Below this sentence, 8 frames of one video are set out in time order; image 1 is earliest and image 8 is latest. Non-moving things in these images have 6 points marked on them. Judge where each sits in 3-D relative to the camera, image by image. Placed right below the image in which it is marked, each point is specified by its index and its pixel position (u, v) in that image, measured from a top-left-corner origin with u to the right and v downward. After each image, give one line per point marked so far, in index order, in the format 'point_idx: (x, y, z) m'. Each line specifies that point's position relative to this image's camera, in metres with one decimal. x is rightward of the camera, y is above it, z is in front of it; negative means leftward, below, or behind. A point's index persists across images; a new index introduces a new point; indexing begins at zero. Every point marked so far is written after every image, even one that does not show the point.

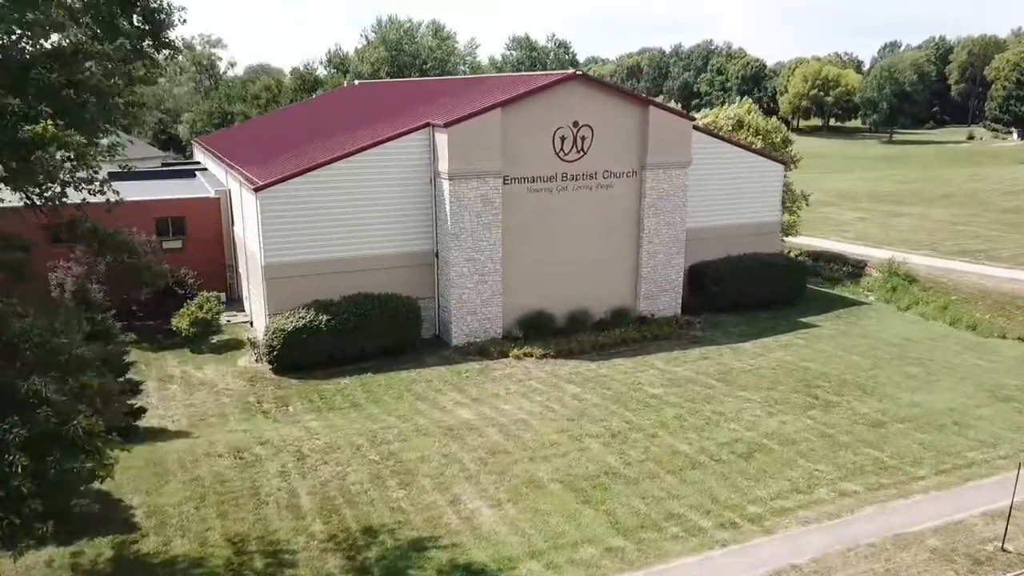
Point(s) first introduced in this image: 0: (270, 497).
0: (-3.8, -3.3, +12.8) m
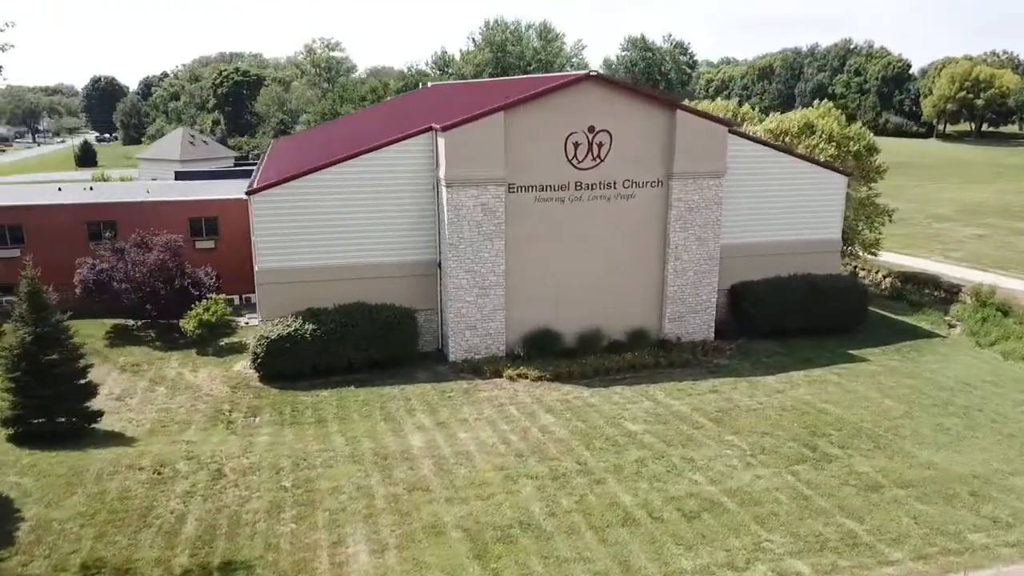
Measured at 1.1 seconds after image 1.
0: (-5.3, -3.4, +12.2) m
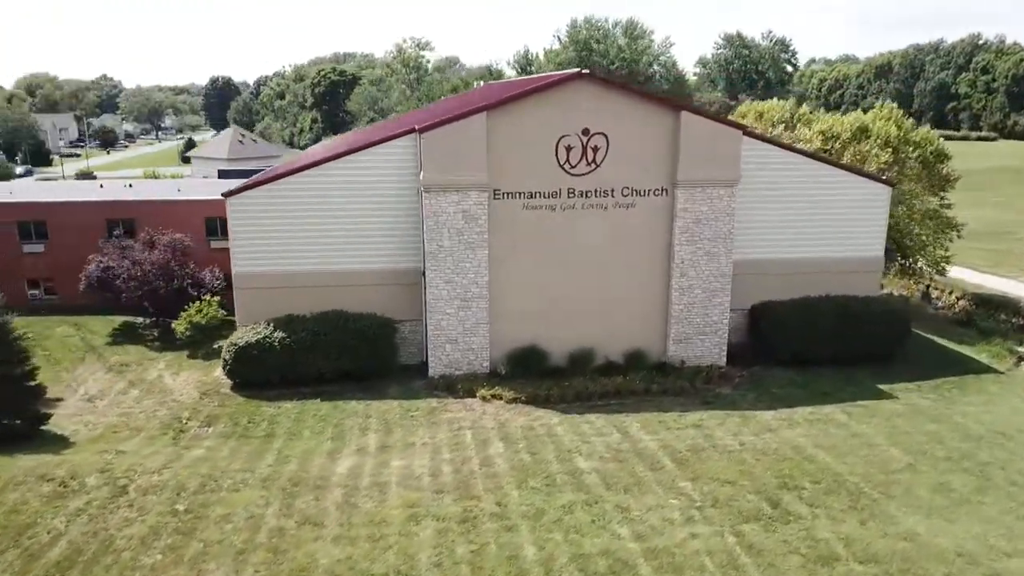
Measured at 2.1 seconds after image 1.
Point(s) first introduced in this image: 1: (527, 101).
0: (-6.8, -3.6, +11.6) m
1: (+0.3, +4.2, +18.4) m
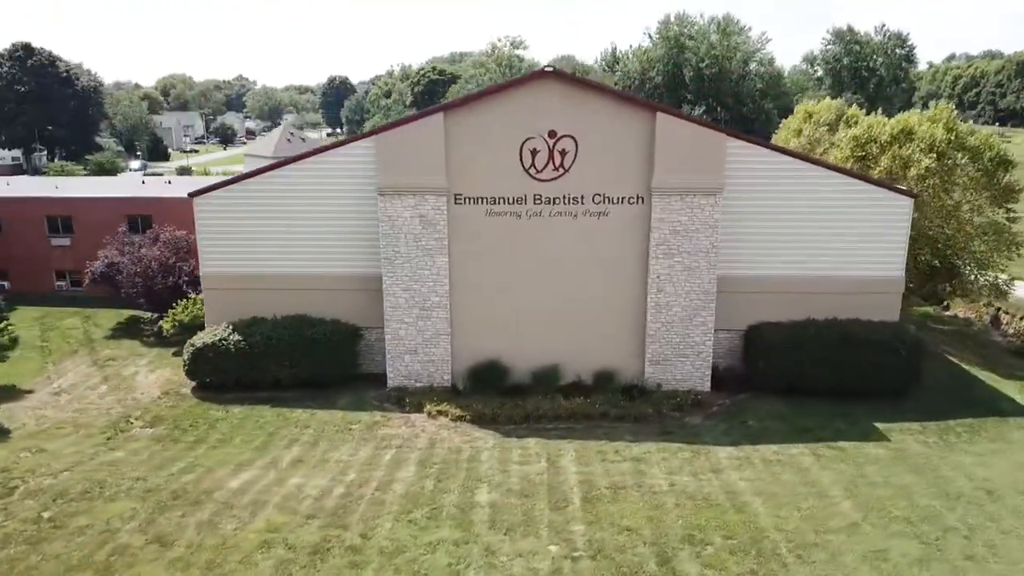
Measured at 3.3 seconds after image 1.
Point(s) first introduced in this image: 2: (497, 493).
0: (-8.9, -3.5, +11.7) m
1: (-0.5, +3.9, +17.3) m
2: (-0.2, -3.3, +13.4) m
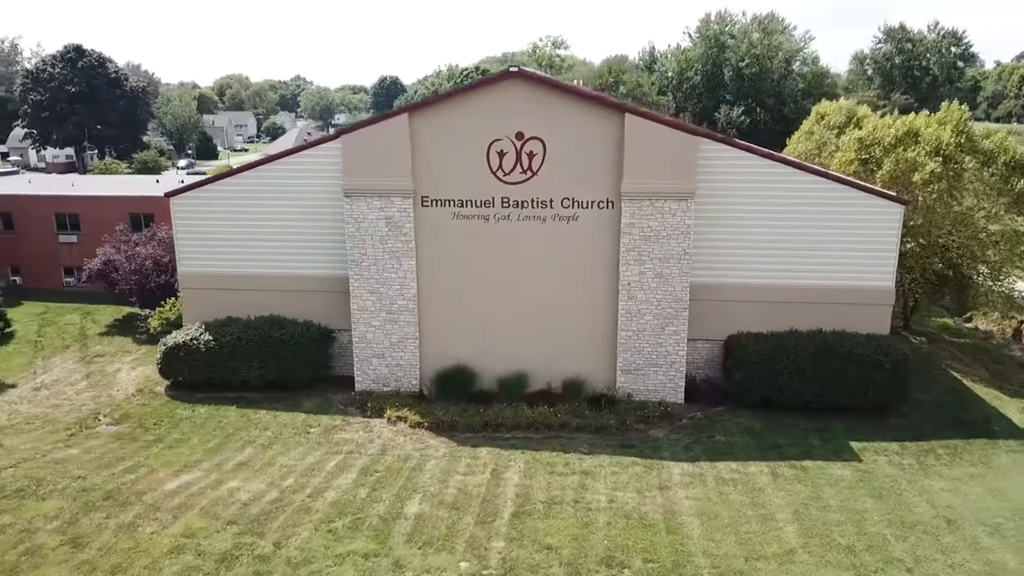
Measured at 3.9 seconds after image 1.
0: (-10.0, -3.5, +11.9) m
1: (-1.2, +3.8, +17.0) m
2: (-1.3, -3.4, +13.0) m
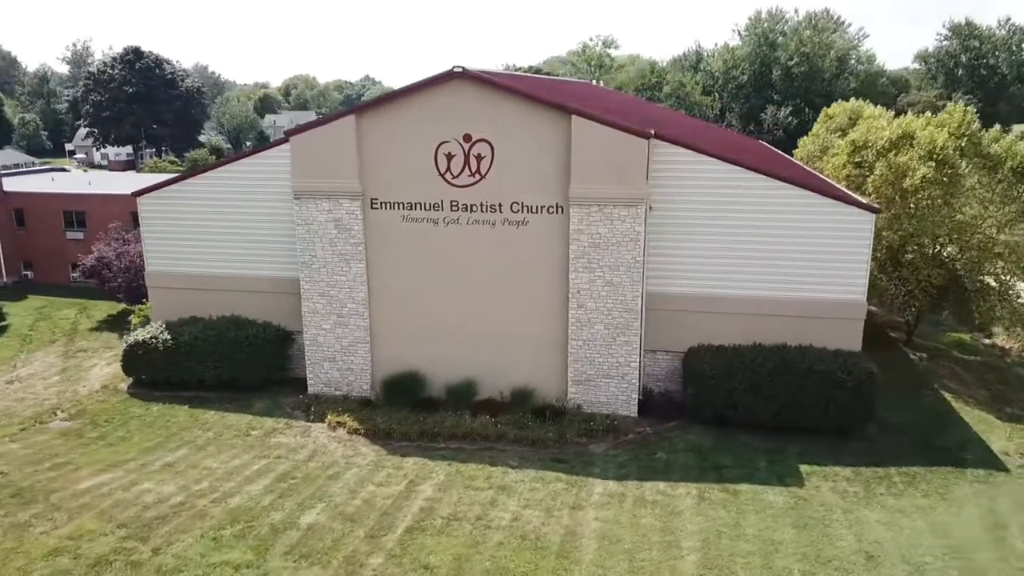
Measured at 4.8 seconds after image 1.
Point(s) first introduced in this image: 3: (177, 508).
0: (-11.6, -3.4, +12.4) m
1: (-2.3, +3.8, +16.7) m
2: (-2.9, -3.5, +12.7) m
3: (-5.2, -3.5, +12.9) m
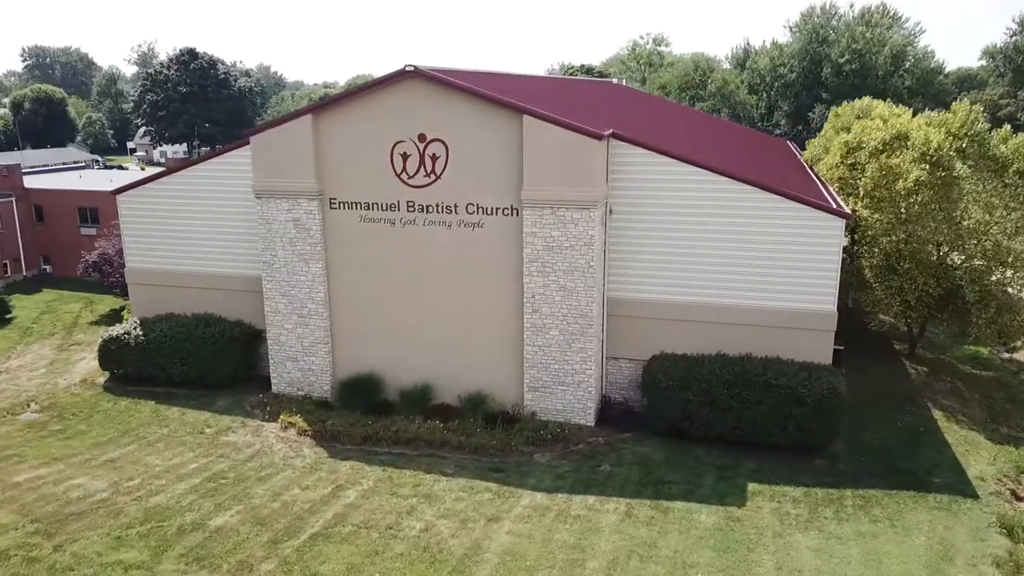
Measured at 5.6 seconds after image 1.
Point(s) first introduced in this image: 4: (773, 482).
0: (-12.9, -3.3, +13.0) m
1: (-3.2, +3.7, +16.5) m
2: (-4.2, -3.5, +12.6) m
3: (-6.5, -3.4, +13.0) m
4: (+4.6, -3.4, +14.4) m
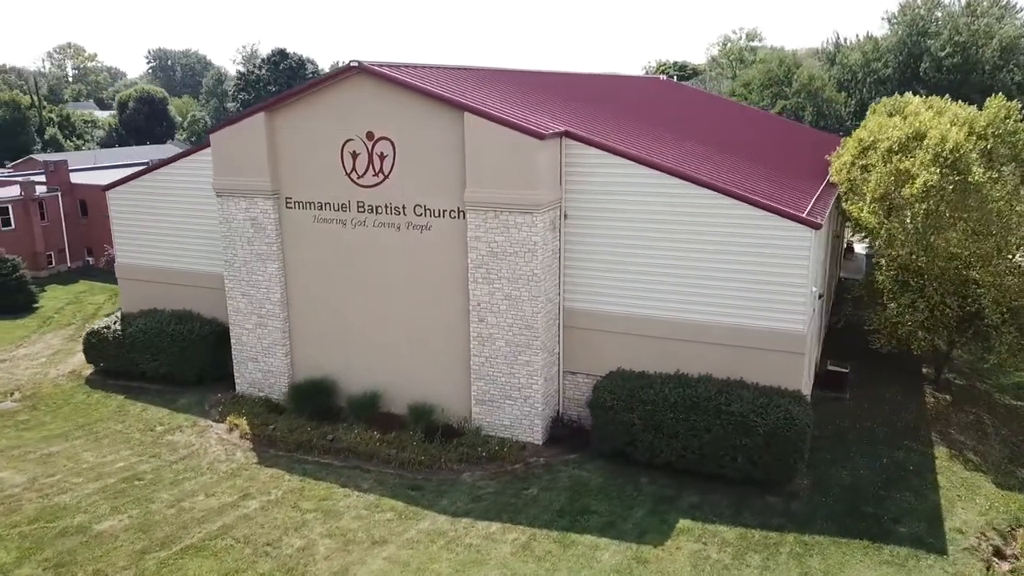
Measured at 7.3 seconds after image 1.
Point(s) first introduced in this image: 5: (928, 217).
0: (-14.4, -3.0, +13.9) m
1: (-4.1, +3.7, +16.1) m
2: (-5.8, -3.5, +12.4) m
3: (-8.0, -3.4, +13.1) m
4: (+3.1, -3.6, +12.9) m
5: (+8.4, +1.4, +16.5) m
